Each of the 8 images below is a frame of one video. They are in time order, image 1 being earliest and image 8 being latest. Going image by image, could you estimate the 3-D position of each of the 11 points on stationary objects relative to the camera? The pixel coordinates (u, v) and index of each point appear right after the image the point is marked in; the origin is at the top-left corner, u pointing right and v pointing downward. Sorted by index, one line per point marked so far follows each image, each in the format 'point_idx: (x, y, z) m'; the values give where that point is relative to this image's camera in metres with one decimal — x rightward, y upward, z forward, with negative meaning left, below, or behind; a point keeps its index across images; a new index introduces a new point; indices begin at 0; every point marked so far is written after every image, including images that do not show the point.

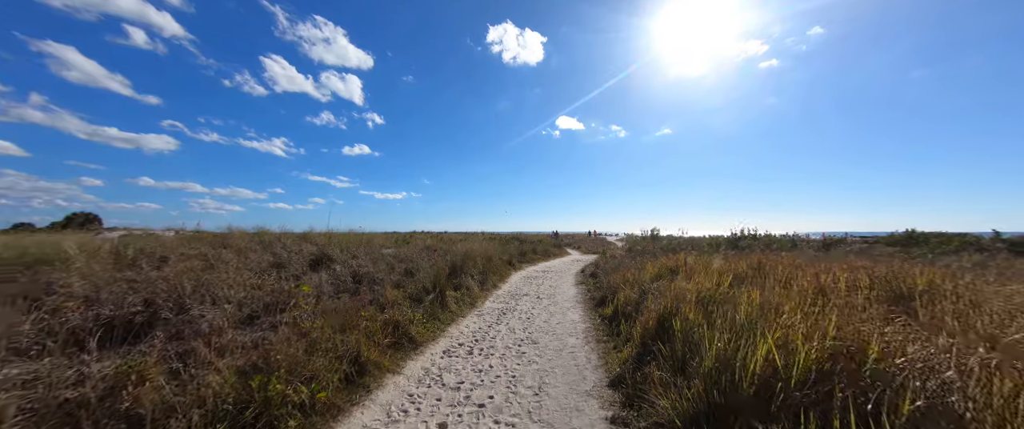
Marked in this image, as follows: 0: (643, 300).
0: (+2.7, -1.8, +5.9) m
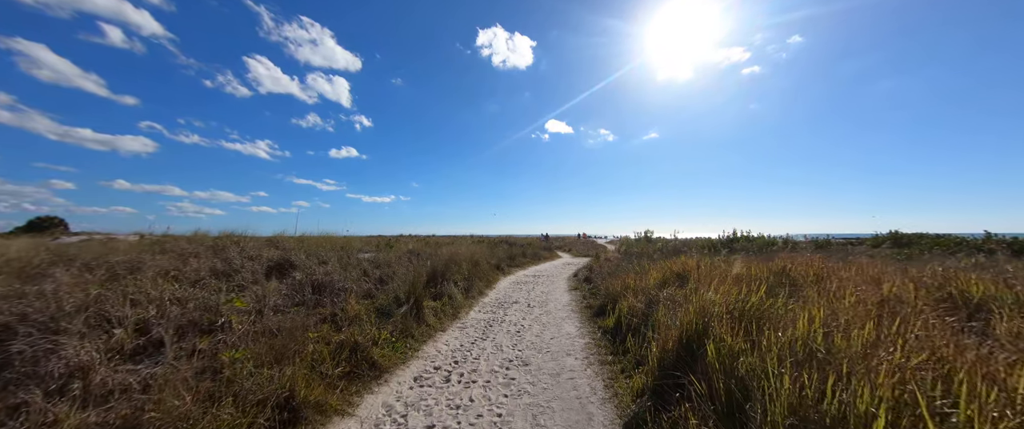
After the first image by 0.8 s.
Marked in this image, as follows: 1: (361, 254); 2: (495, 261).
0: (+2.5, -1.7, +5.1) m
1: (-7.8, -2.1, +14.8) m
2: (-1.0, -2.8, +17.0) m
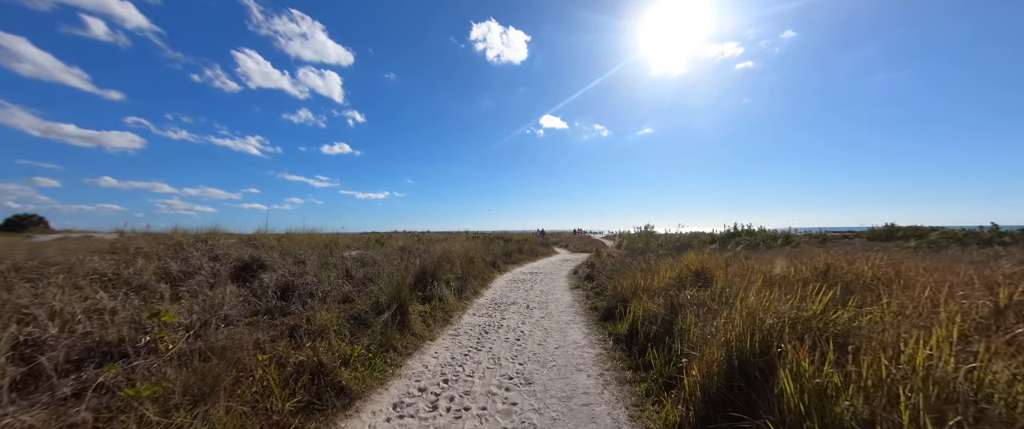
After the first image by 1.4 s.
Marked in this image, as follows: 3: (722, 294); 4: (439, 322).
0: (+2.5, -1.6, +4.3) m
1: (-8.0, -1.8, +13.8) m
2: (-1.2, -2.5, +16.1) m
3: (+3.3, -1.3, +4.5) m
4: (-1.7, -2.4, +6.5) m
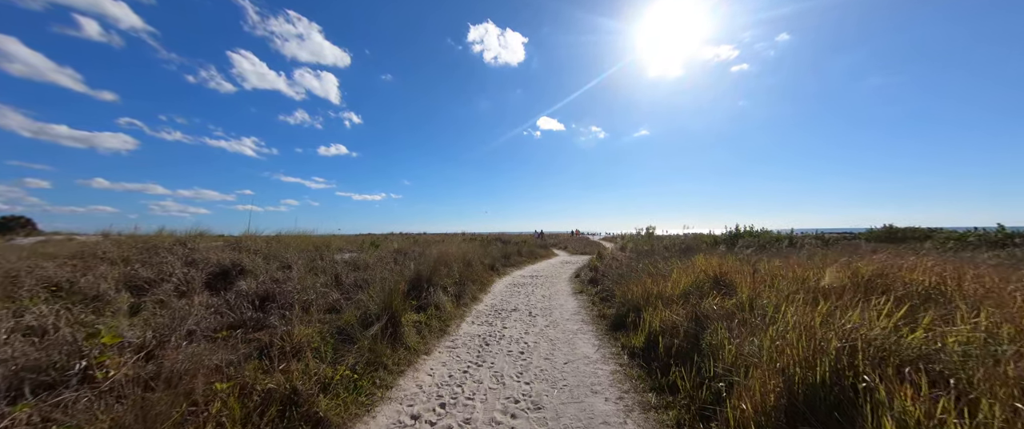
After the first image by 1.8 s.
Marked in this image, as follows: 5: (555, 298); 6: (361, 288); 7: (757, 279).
0: (+2.5, -1.6, +3.8) m
1: (-8.0, -1.9, +13.2) m
2: (-1.3, -2.5, +15.6) m
3: (+3.4, -1.3, +4.0) m
4: (-1.6, -2.5, +6.0) m
5: (+1.4, -2.8, +9.6) m
6: (-3.7, -1.8, +7.1) m
7: (+4.3, -1.2, +5.1) m
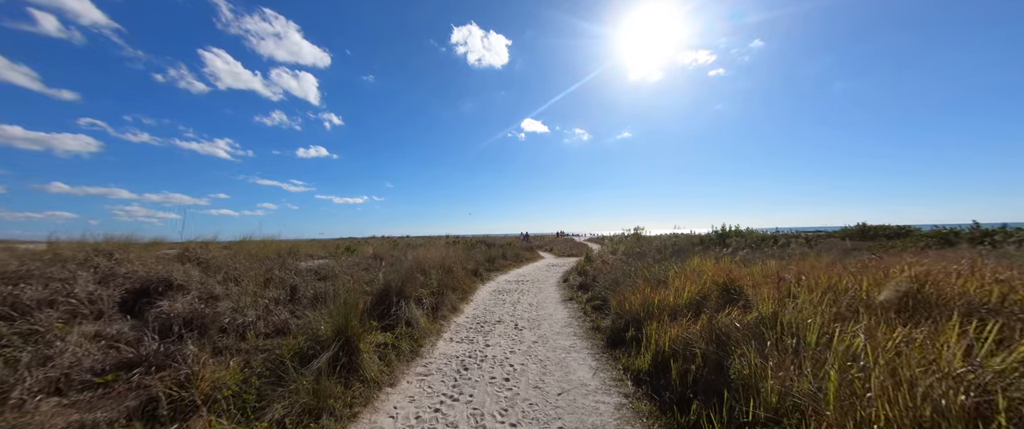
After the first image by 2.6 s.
0: (+2.3, -1.6, +3.1) m
1: (-8.6, -2.0, +12.0) m
2: (-2.0, -2.6, +14.7) m
3: (+3.2, -1.2, +3.3) m
4: (-1.9, -2.5, +5.1) m
5: (+1.0, -2.8, +8.8) m
6: (-4.1, -1.9, +6.1) m
7: (+4.1, -1.1, +4.4) m
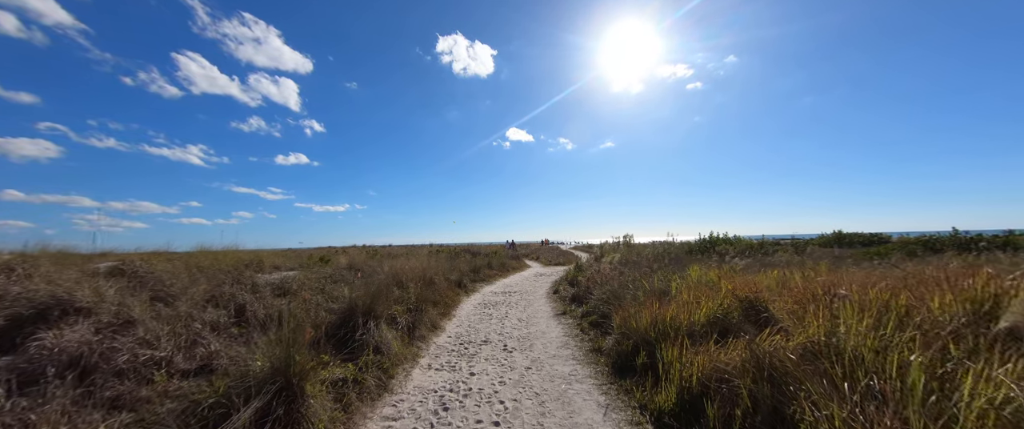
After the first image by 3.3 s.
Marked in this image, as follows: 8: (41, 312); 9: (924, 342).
0: (+2.3, -1.6, +2.3) m
1: (-9.1, -2.3, +10.6) m
2: (-2.7, -3.0, +13.7) m
3: (+3.1, -1.3, +2.6) m
4: (-2.0, -2.6, +4.1) m
5: (+0.6, -3.0, +7.9) m
6: (-4.3, -2.0, +5.0) m
7: (+4.0, -1.2, +3.8) m
8: (-7.5, -1.5, +4.6) m
9: (+3.4, -1.0, +2.4) m
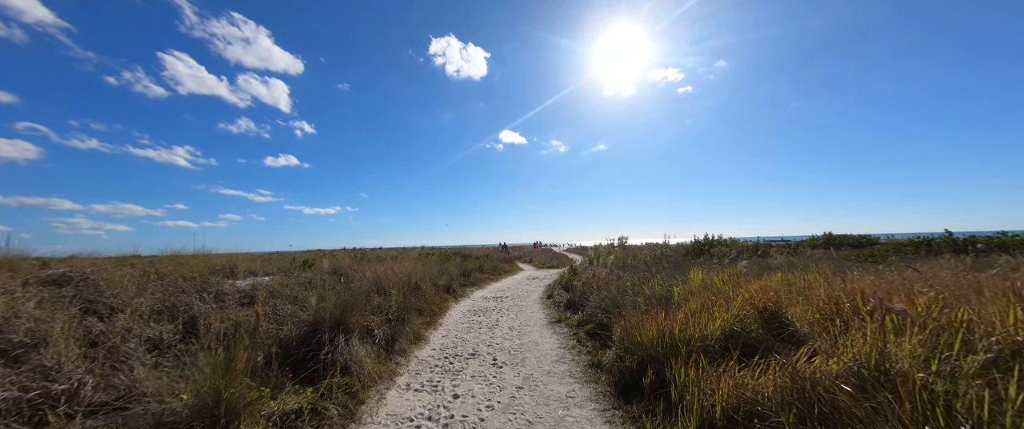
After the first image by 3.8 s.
0: (+2.2, -1.6, +1.8) m
1: (-9.4, -2.3, +9.8) m
2: (-3.0, -3.0, +13.0) m
3: (+3.0, -1.2, +2.1) m
4: (-2.2, -2.5, +3.4) m
5: (+0.4, -3.0, +7.3) m
6: (-4.4, -1.9, +4.3) m
7: (+3.8, -1.2, +3.3) m
8: (-7.6, -1.5, +3.8) m
9: (+3.3, -1.0, +1.9) m
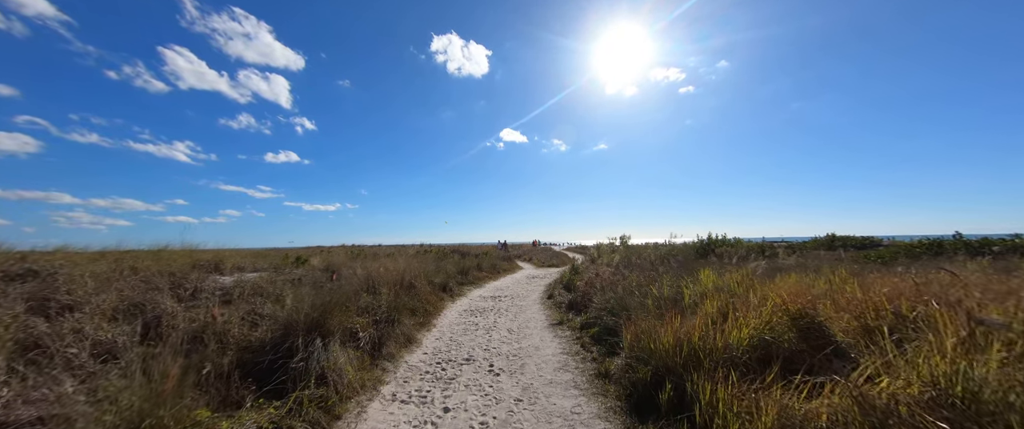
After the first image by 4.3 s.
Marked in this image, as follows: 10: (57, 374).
0: (+2.2, -1.5, +1.3) m
1: (-9.5, -2.1, +9.3) m
2: (-3.1, -2.8, +12.5) m
3: (+3.0, -1.1, +1.6) m
4: (-2.2, -2.4, +2.9) m
5: (+0.4, -2.9, +6.8) m
6: (-4.5, -1.8, +3.7) m
7: (+3.8, -1.1, +2.8) m
8: (-7.6, -1.3, +3.3) m
9: (+3.2, -0.9, +1.4) m
10: (-4.9, -1.7, +3.1) m
